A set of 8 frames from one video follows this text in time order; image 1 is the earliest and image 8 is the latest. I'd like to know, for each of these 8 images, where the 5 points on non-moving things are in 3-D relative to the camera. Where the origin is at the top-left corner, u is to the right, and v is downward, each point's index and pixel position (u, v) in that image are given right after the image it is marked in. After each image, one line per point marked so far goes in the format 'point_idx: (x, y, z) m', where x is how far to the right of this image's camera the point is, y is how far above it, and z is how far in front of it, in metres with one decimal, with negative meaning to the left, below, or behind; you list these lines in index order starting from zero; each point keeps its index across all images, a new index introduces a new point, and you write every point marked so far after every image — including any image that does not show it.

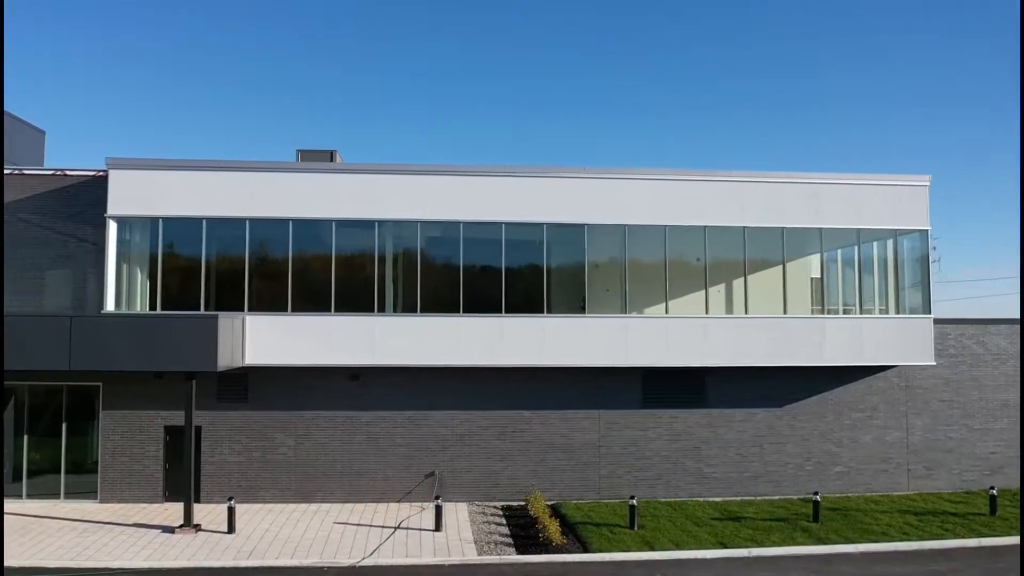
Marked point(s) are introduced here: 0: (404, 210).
0: (-2.1, +1.6, +18.6) m
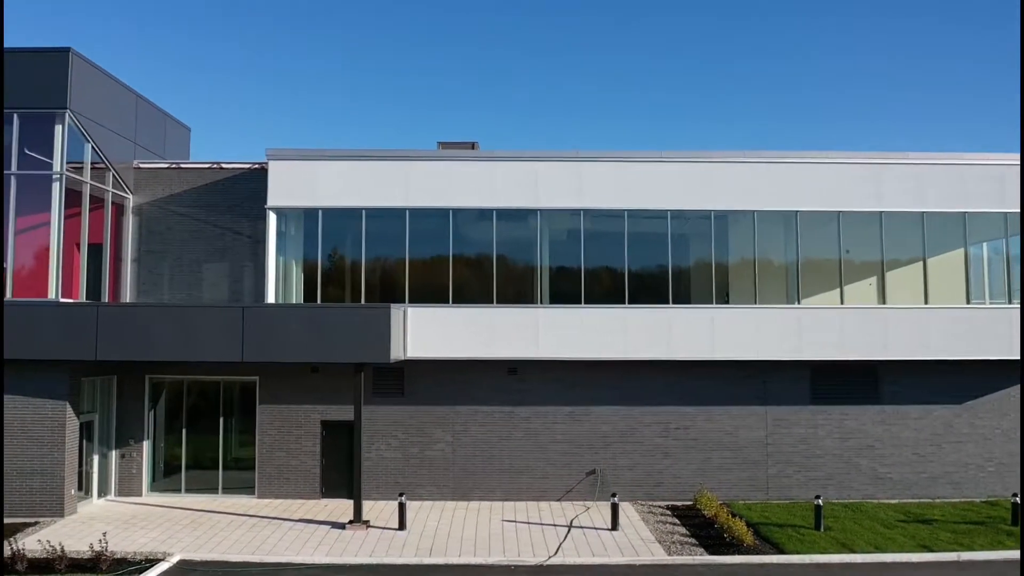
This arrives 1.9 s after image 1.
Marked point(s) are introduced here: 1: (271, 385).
0: (+1.1, +1.7, +18.0) m
1: (-4.8, -1.9, +18.3) m
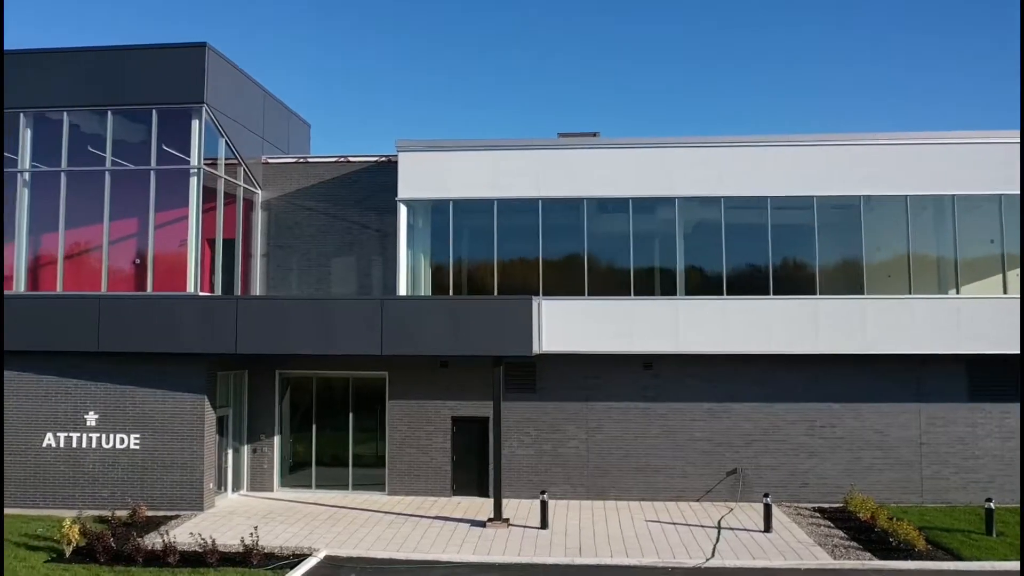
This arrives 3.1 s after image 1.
0: (+3.6, +1.9, +17.3) m
1: (-2.2, -1.8, +18.0) m
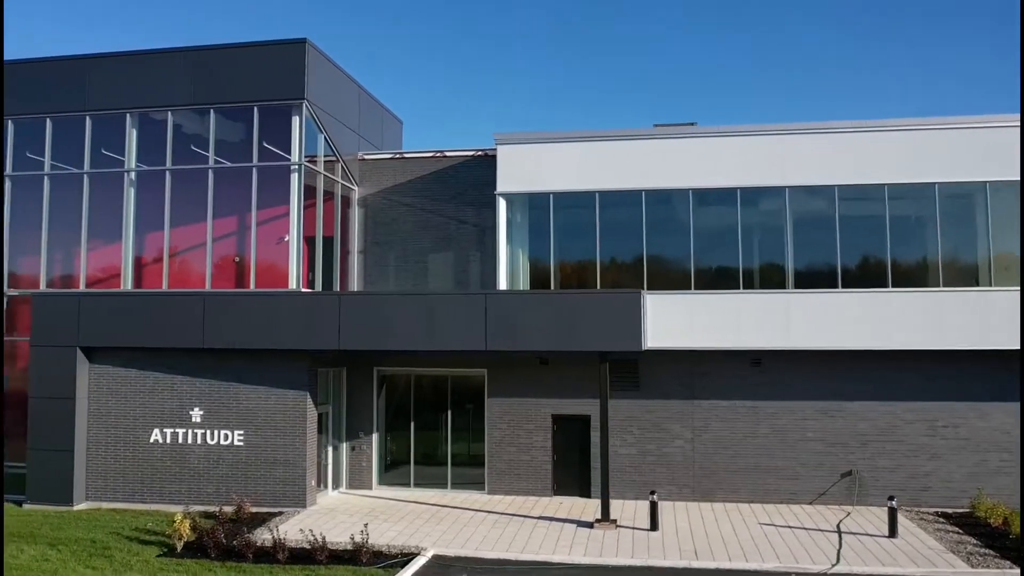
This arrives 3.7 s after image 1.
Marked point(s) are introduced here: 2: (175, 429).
0: (+5.4, +2.0, +16.5) m
1: (-0.2, -1.7, +17.7) m
2: (-6.0, -2.5, +16.5) m
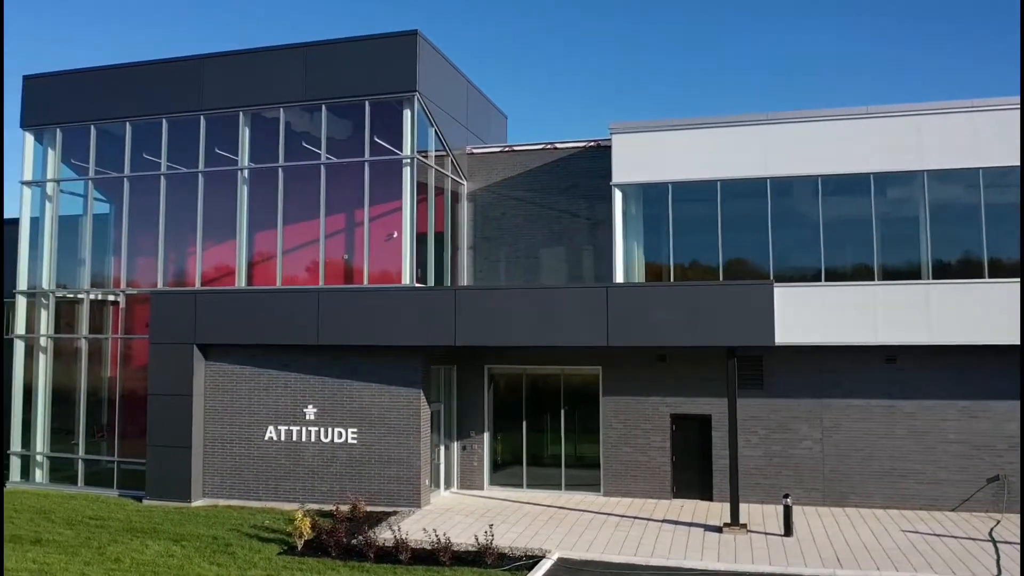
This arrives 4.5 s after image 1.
0: (+7.4, +2.2, +15.4) m
1: (+1.9, -1.6, +17.1) m
2: (-4.0, -2.5, +16.4) m
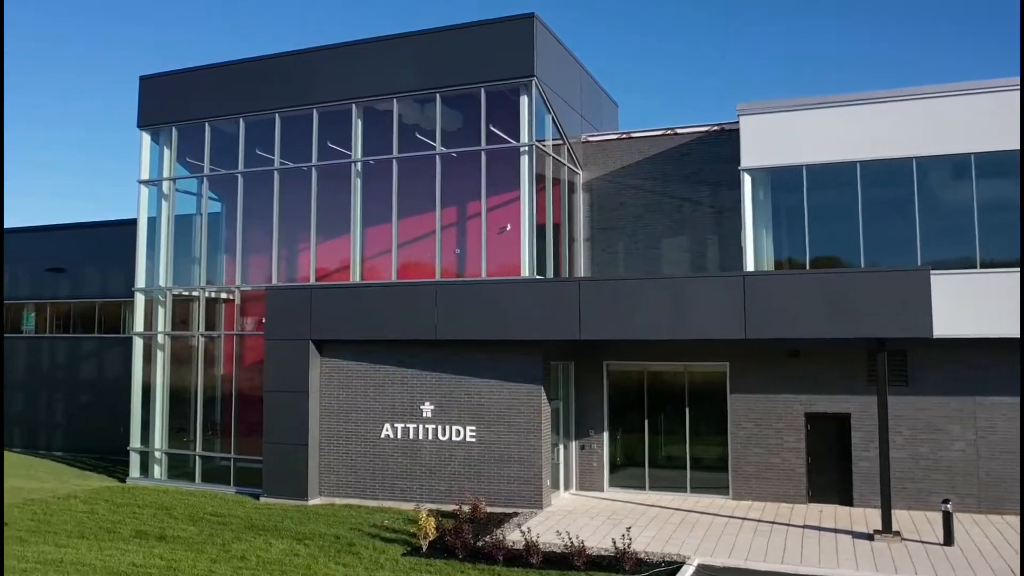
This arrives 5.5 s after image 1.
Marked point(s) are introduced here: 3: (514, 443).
0: (+9.3, +2.4, +14.0) m
1: (+4.1, -1.5, +16.2) m
2: (-1.8, -2.4, +16.0) m
3: (0.0, -2.6, +15.4) m
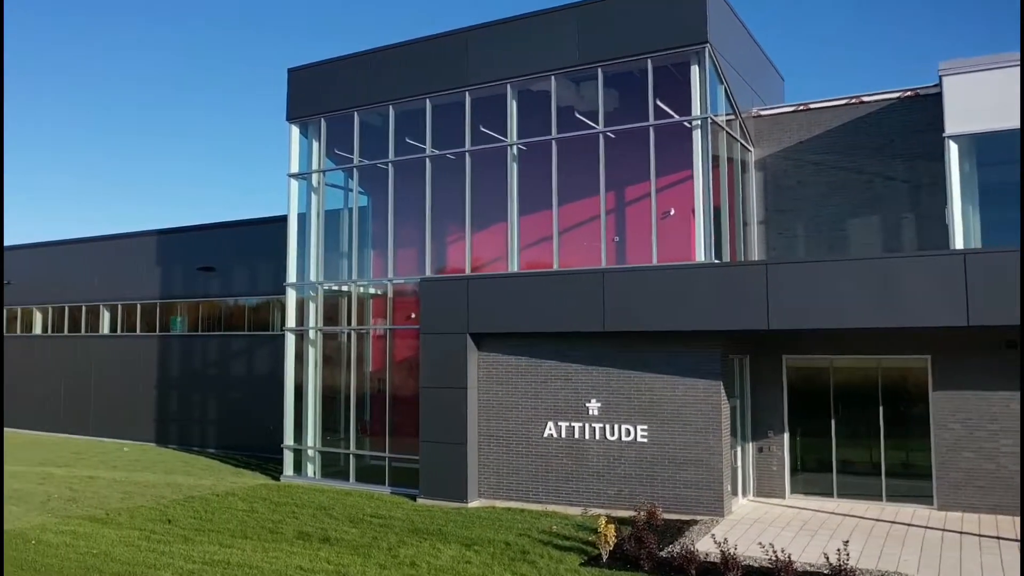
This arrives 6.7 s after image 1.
0: (+11.7, +2.7, +11.5) m
1: (+6.8, -1.2, +14.4) m
2: (+0.9, -2.2, +15.0) m
3: (+2.7, -2.4, +14.1) m
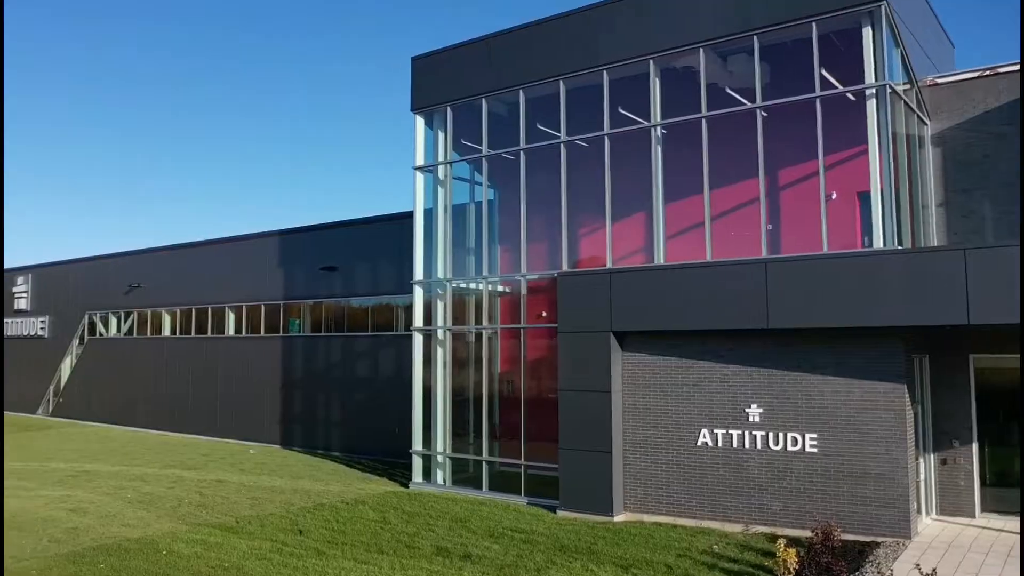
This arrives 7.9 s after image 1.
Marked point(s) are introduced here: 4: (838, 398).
0: (+13.4, +2.9, +8.9) m
1: (+8.9, -1.0, +12.3) m
2: (+3.2, -2.1, +13.5) m
3: (+4.8, -2.2, +12.4) m
4: (+4.5, -1.5, +12.7) m
